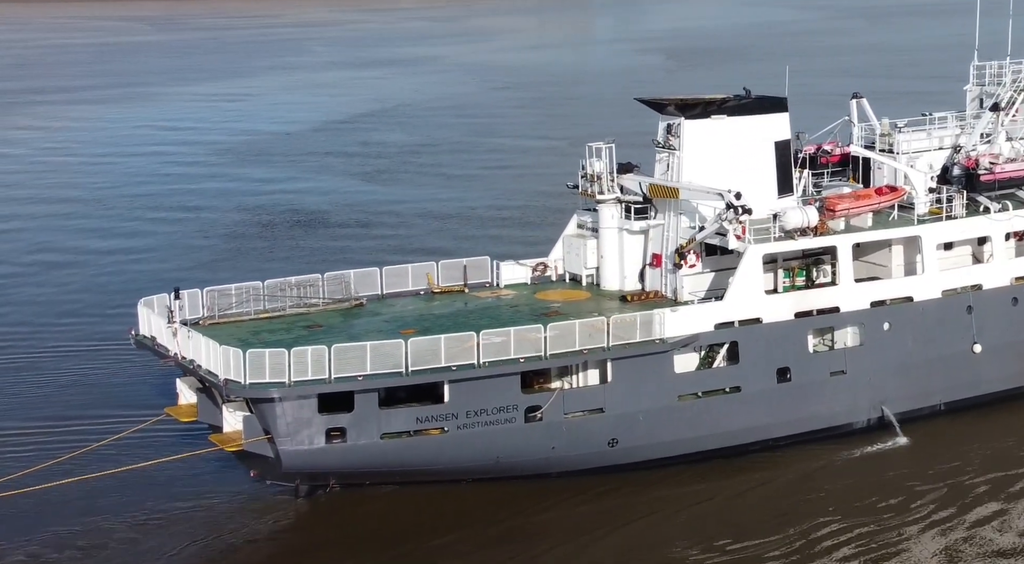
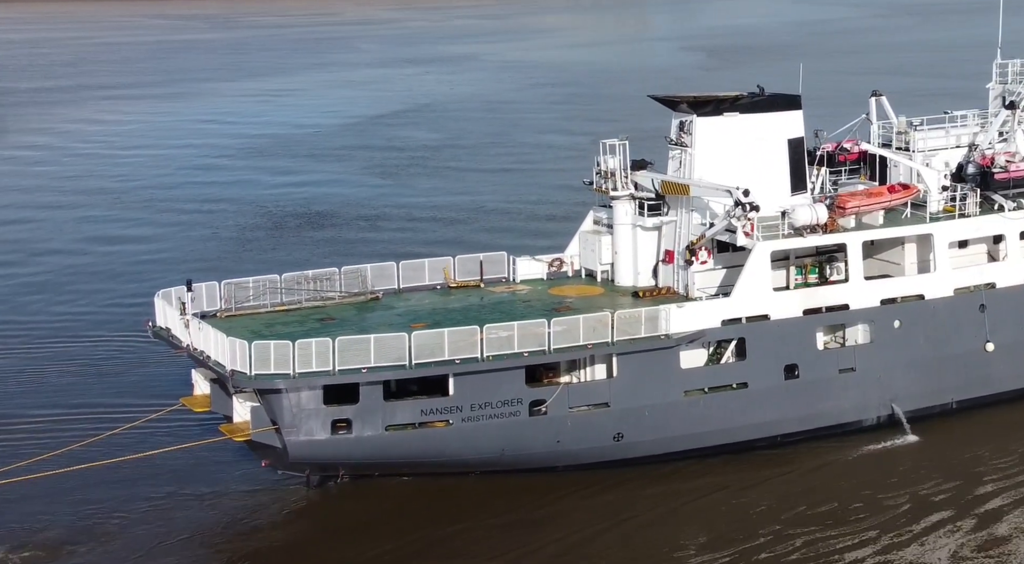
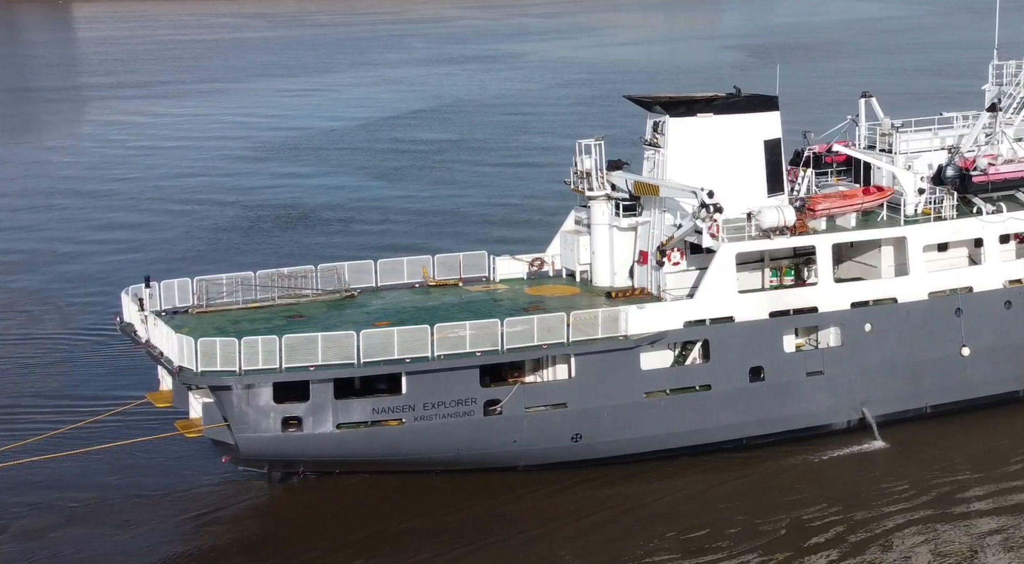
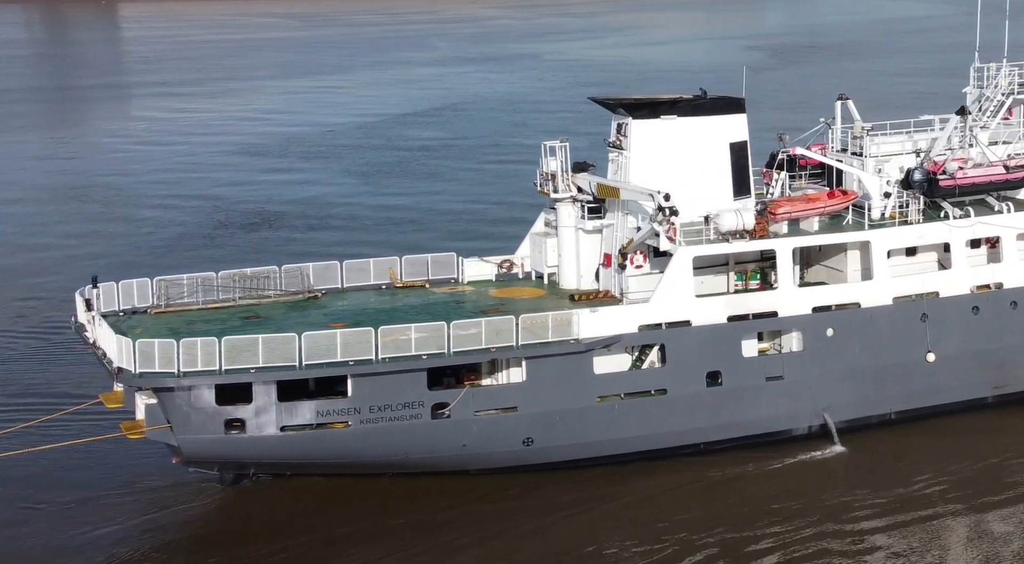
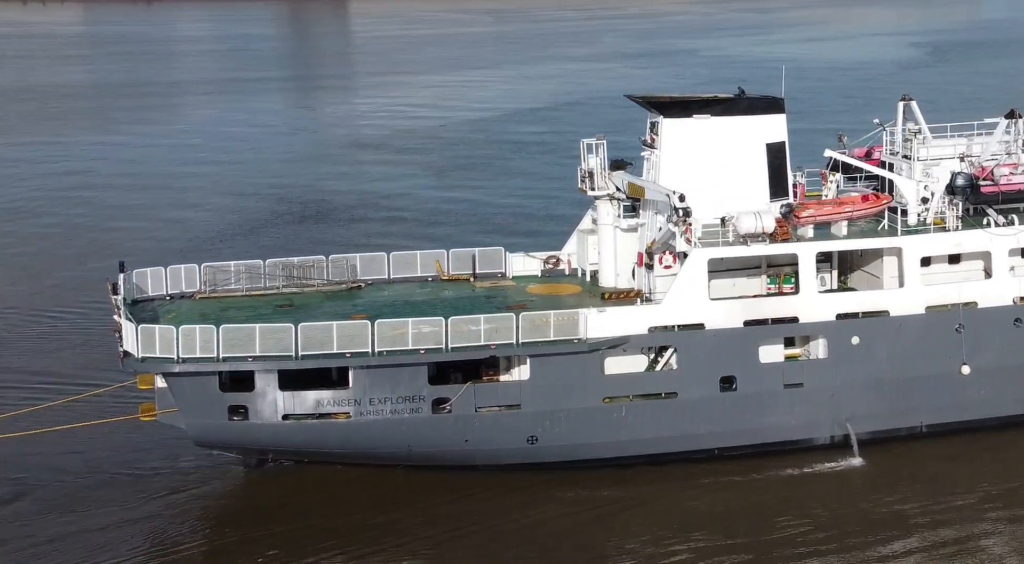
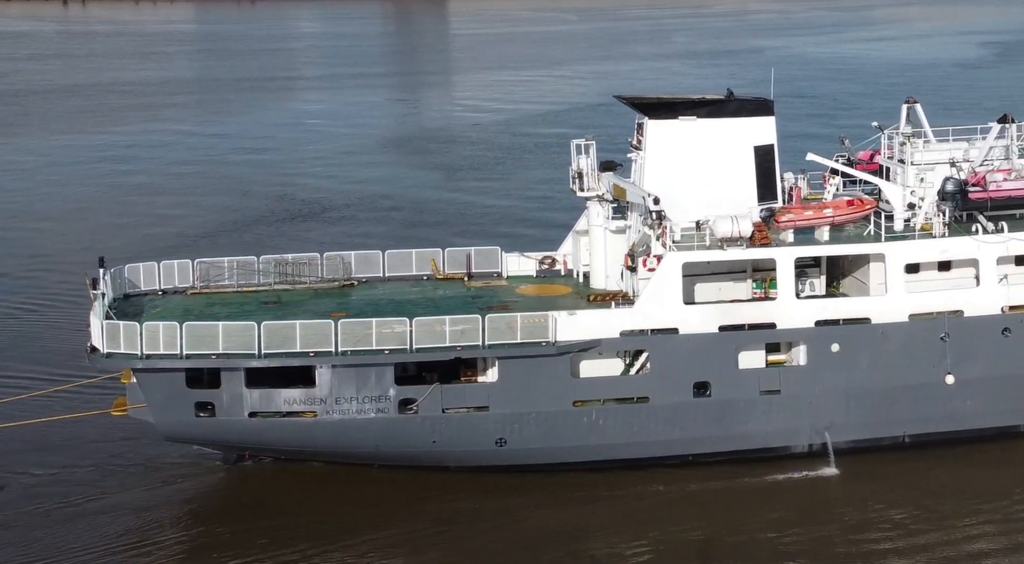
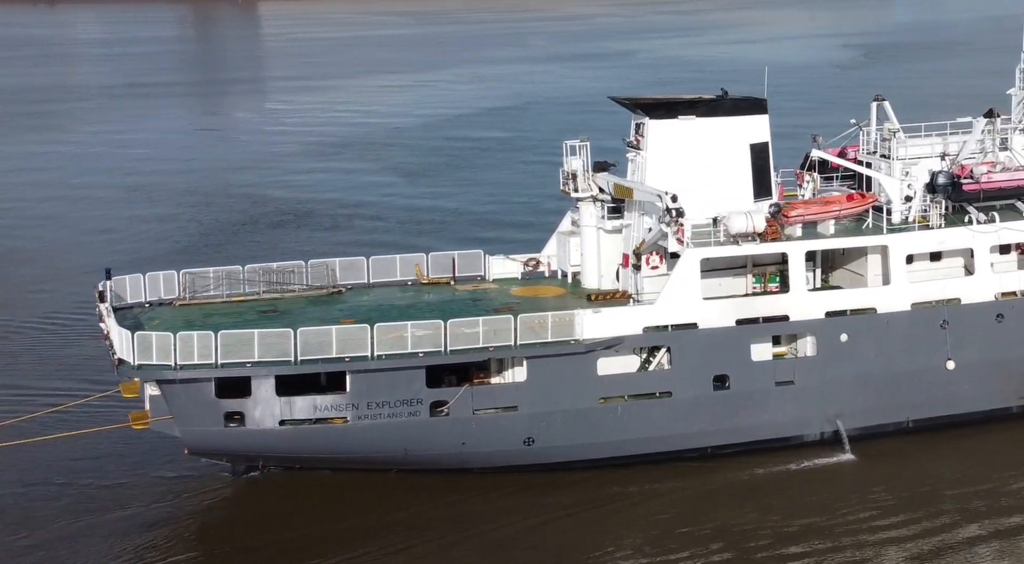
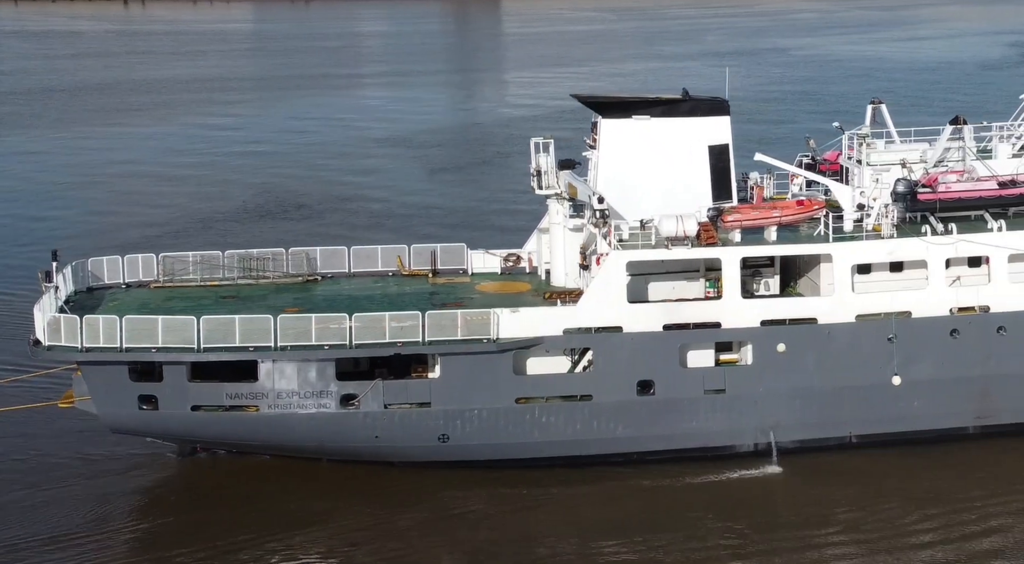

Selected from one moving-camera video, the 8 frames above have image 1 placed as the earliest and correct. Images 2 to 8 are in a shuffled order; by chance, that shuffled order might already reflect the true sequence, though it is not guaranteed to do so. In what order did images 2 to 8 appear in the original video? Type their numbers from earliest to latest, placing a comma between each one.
2, 3, 4, 7, 5, 6, 8
